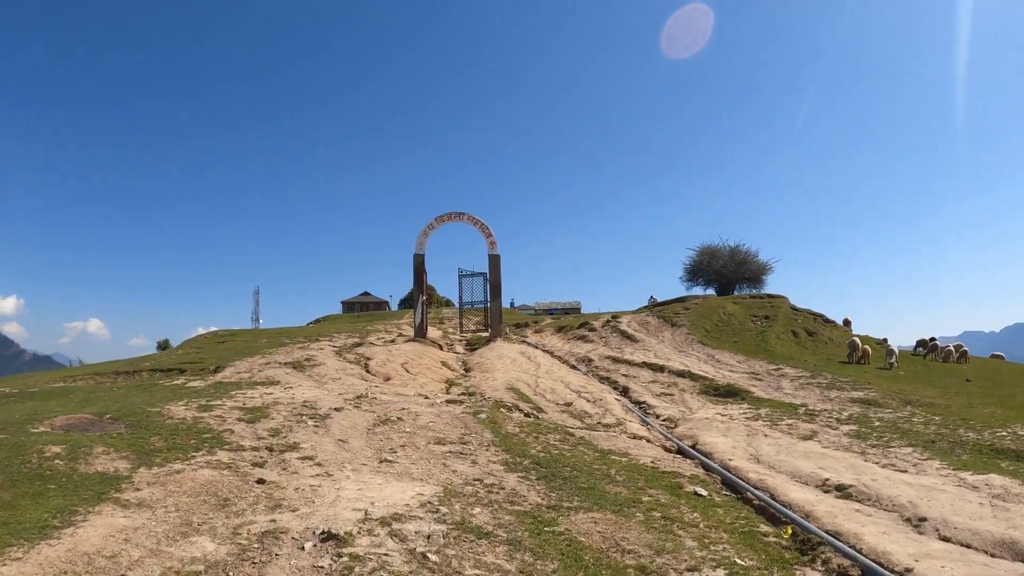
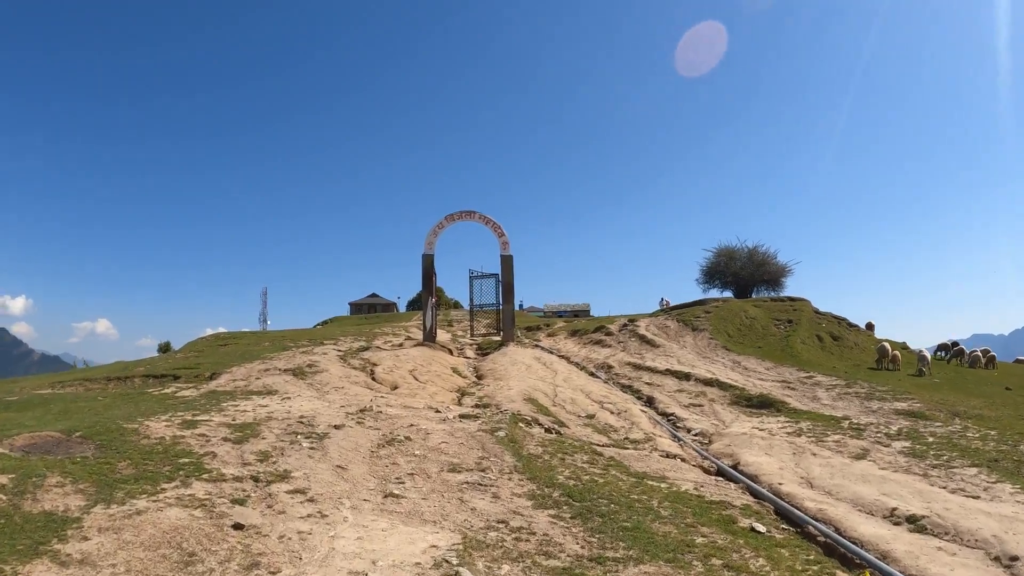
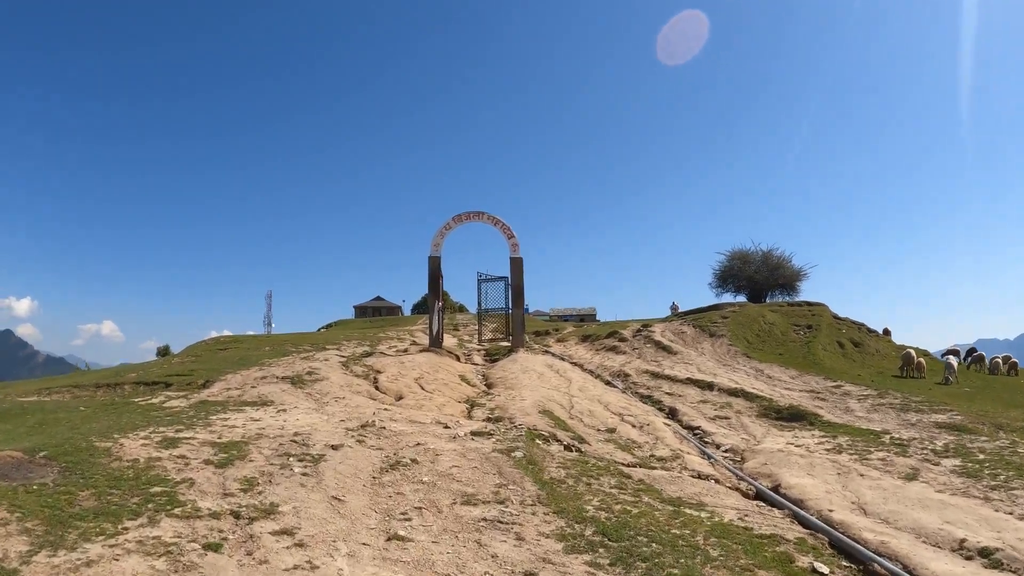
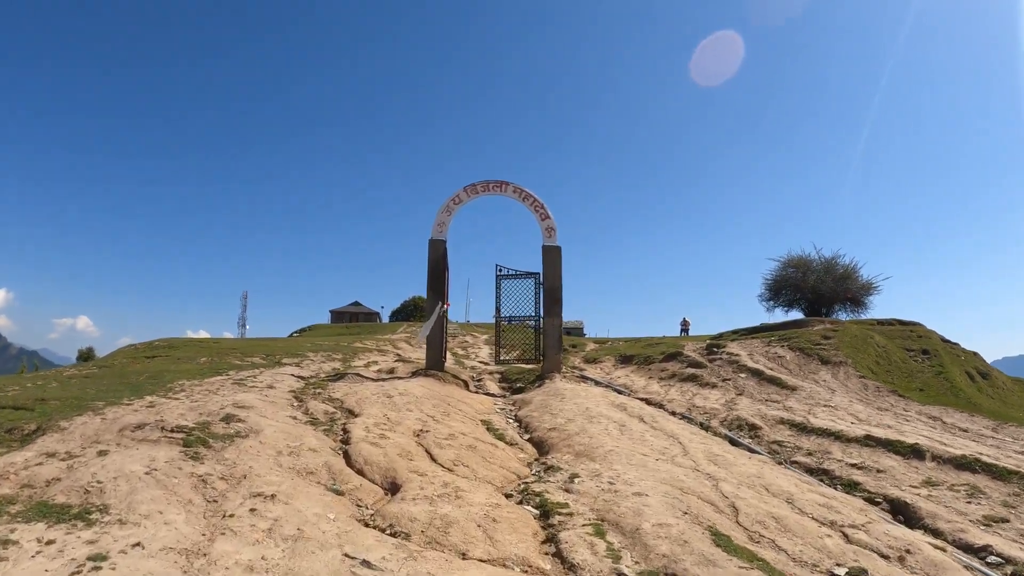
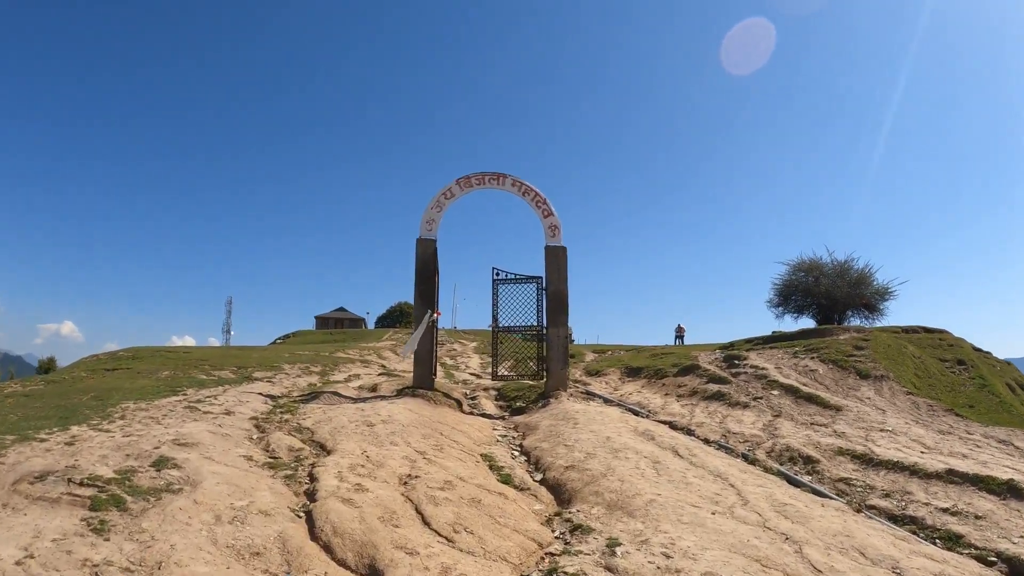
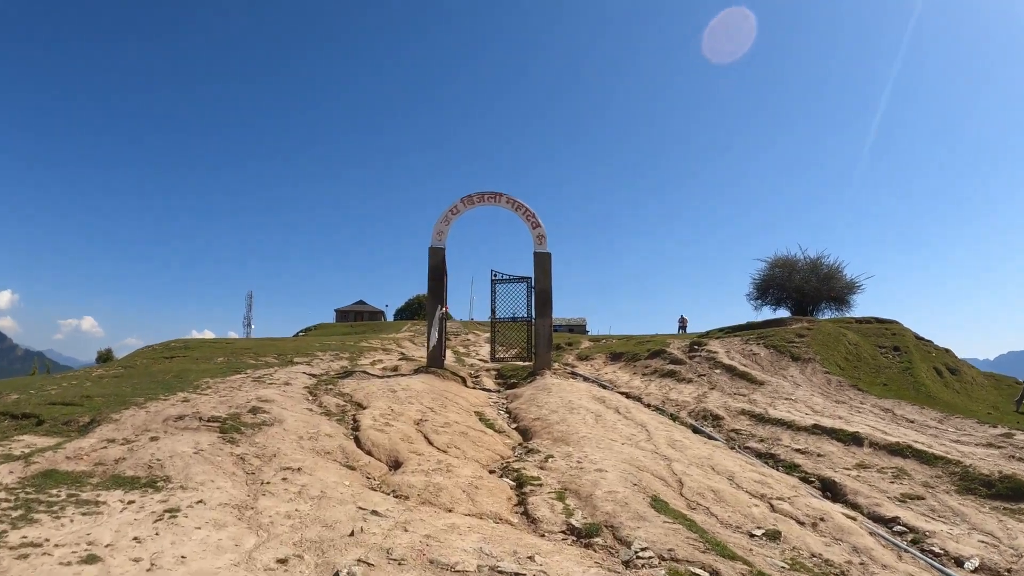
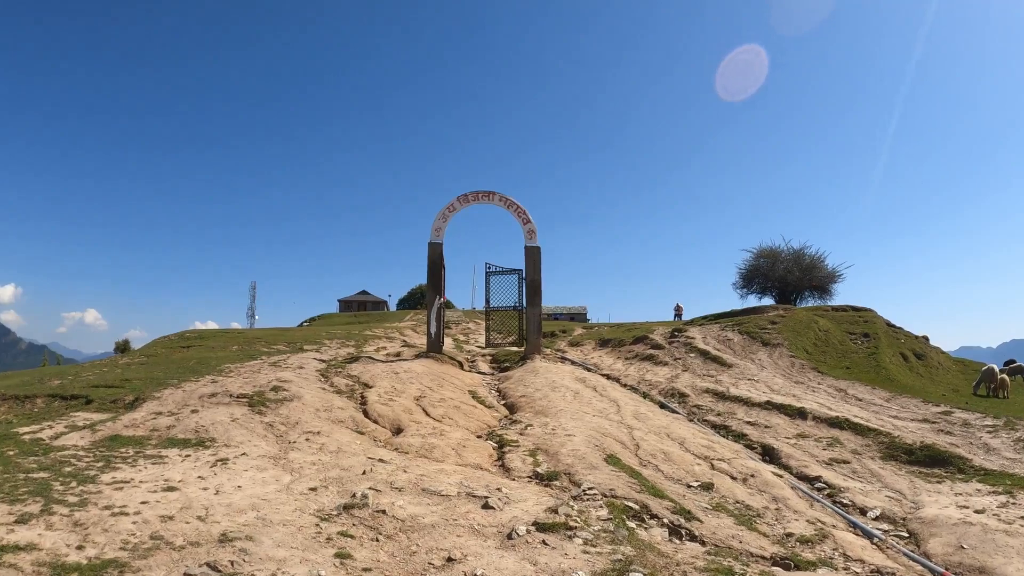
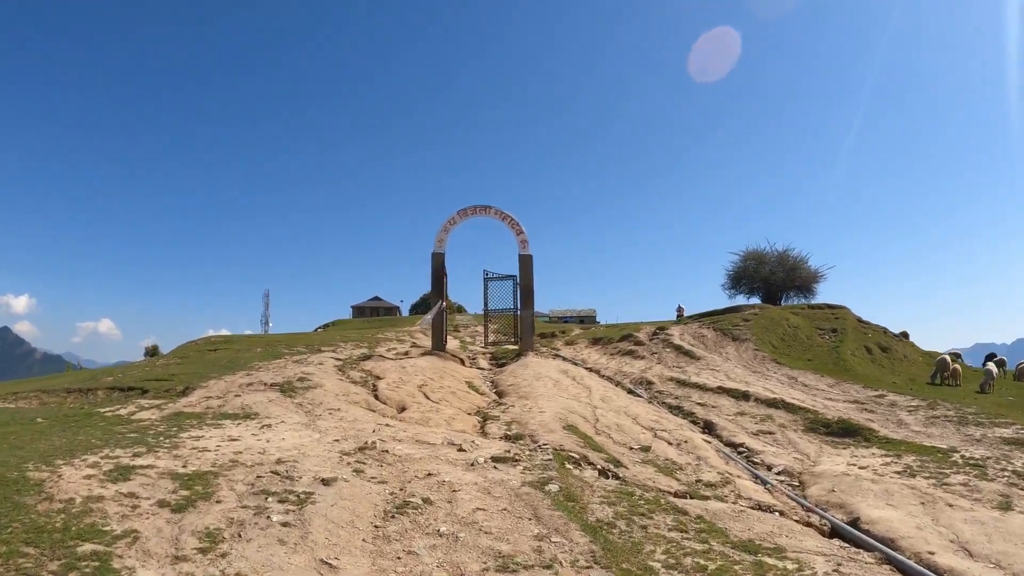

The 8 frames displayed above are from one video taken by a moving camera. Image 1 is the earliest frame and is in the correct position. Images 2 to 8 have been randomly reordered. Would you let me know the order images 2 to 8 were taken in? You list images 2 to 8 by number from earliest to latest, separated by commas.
2, 3, 8, 7, 6, 4, 5
